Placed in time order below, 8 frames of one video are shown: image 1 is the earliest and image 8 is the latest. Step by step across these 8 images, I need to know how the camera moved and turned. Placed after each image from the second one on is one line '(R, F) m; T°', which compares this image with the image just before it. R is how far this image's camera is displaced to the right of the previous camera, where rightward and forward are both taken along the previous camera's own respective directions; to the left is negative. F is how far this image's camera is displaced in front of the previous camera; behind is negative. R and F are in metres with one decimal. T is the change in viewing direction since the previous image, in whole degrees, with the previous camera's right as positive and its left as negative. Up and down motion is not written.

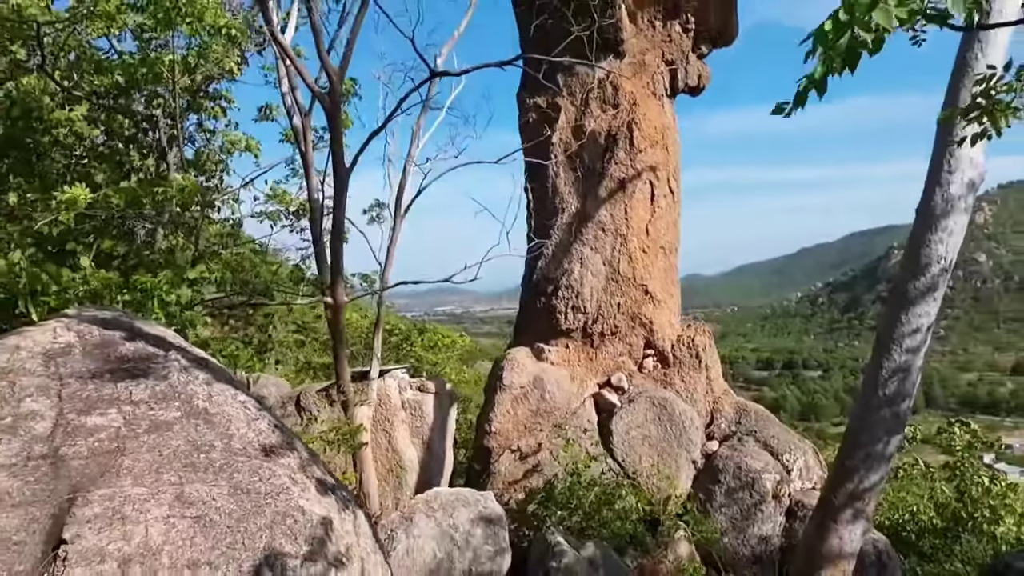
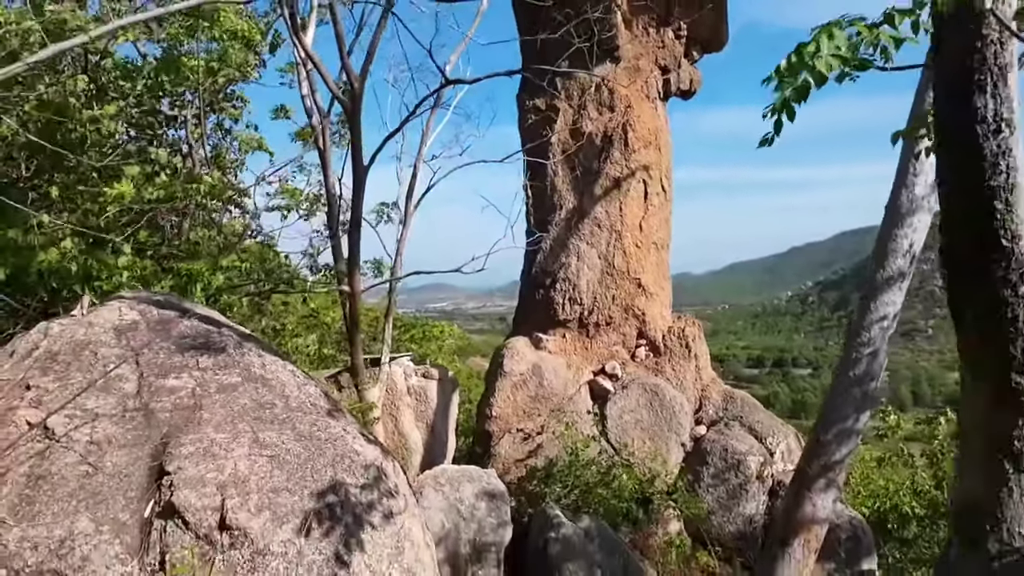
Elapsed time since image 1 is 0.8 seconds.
(-0.1, -0.6) m; +1°
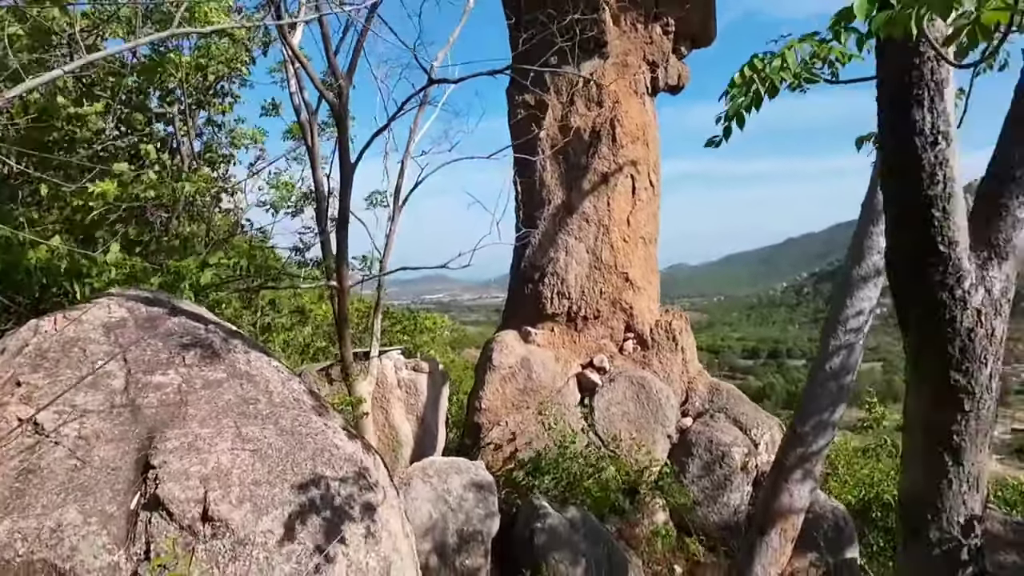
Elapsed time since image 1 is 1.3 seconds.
(+0.1, -0.1) m; 0°
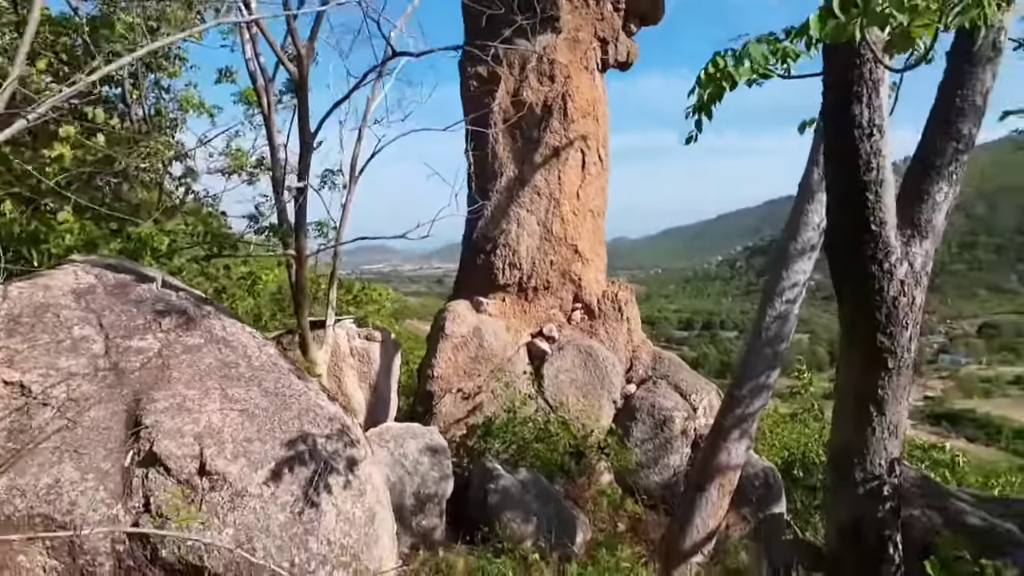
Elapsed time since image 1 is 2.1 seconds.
(-0.1, -0.2) m; +4°
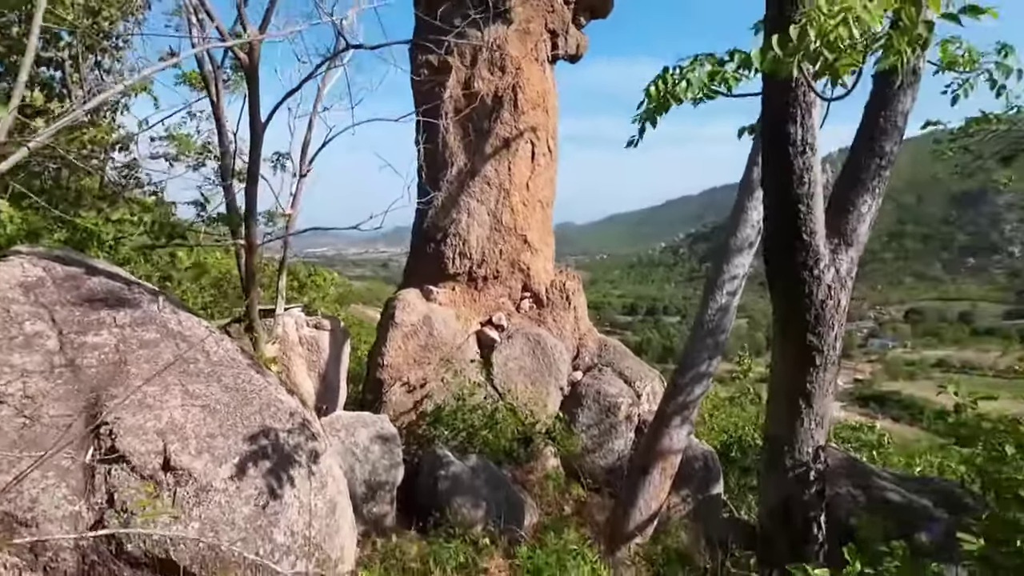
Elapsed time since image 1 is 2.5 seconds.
(0.0, -0.1) m; +3°
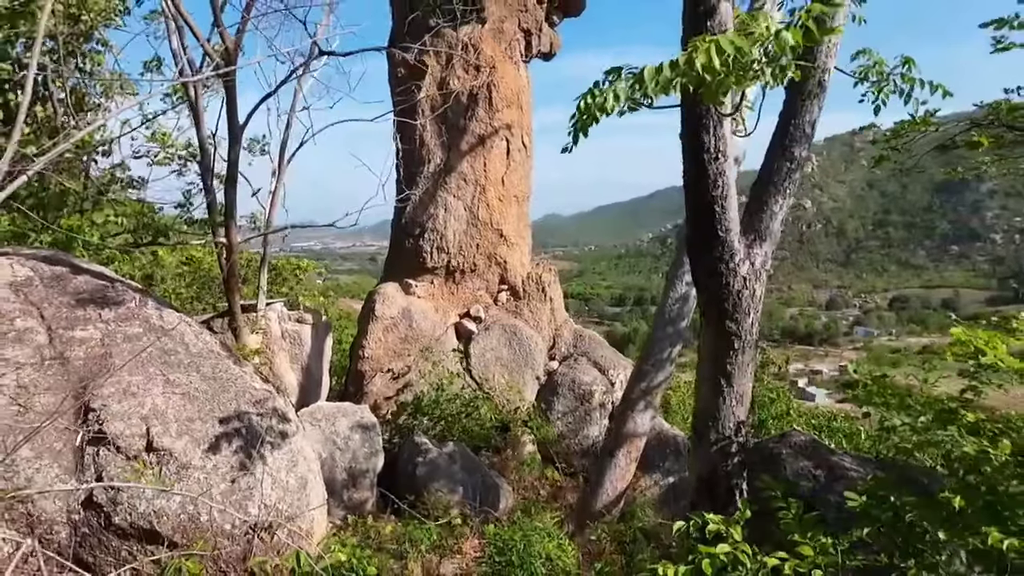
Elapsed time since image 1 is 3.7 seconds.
(+0.1, -0.3) m; +1°
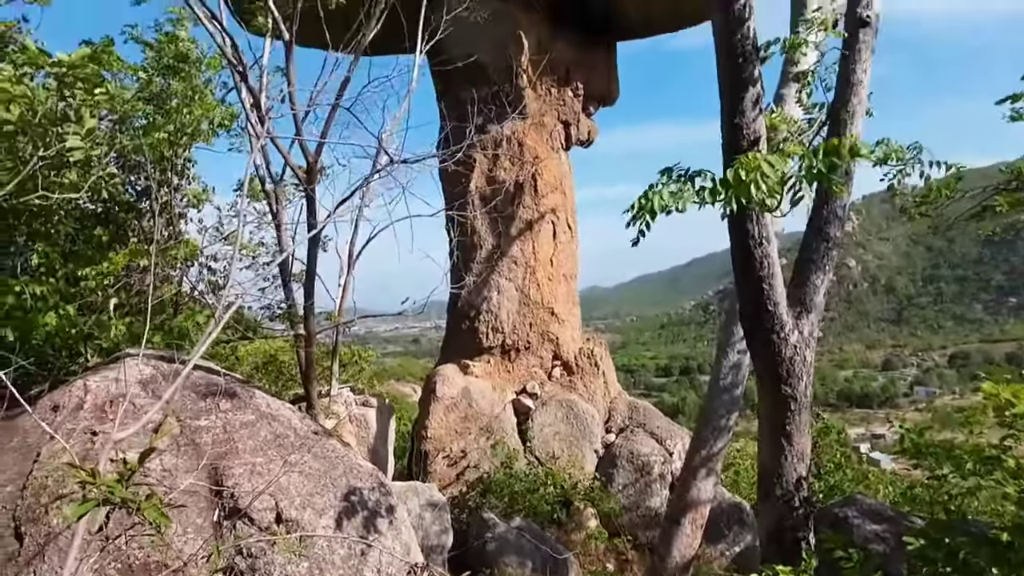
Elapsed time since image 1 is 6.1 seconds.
(-0.1, -0.5) m; -2°
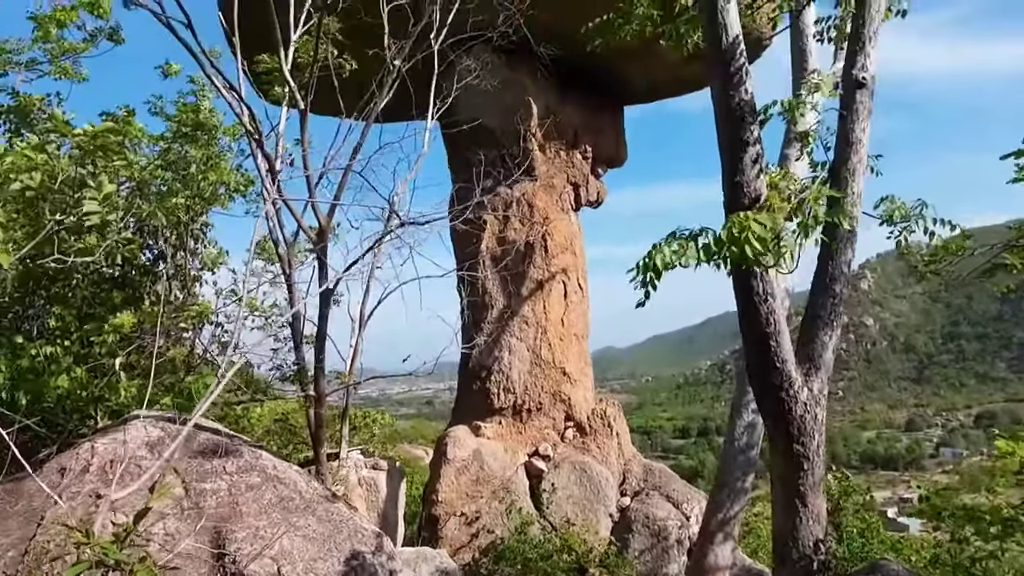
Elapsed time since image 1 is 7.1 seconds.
(0.0, 0.0) m; -1°
